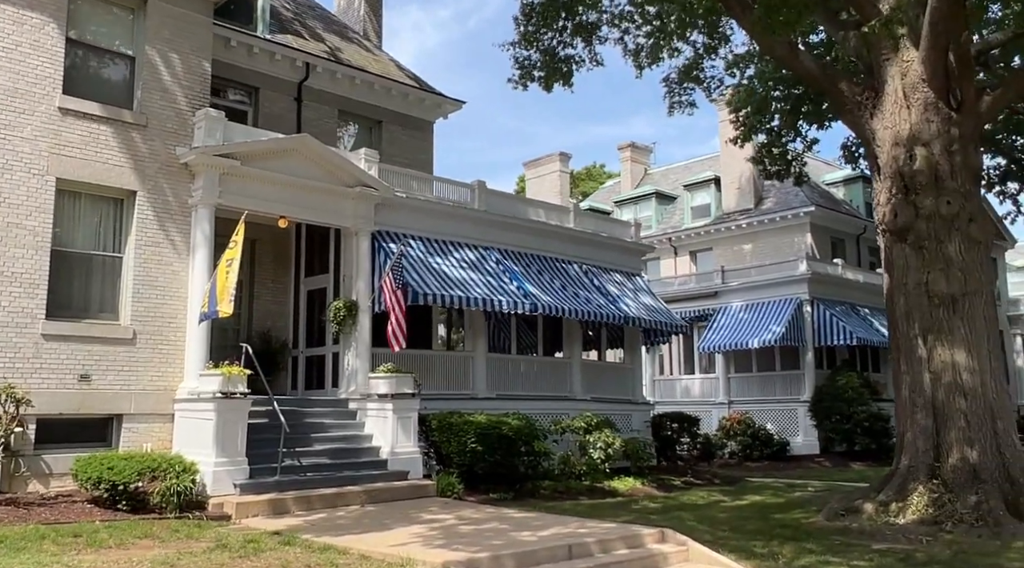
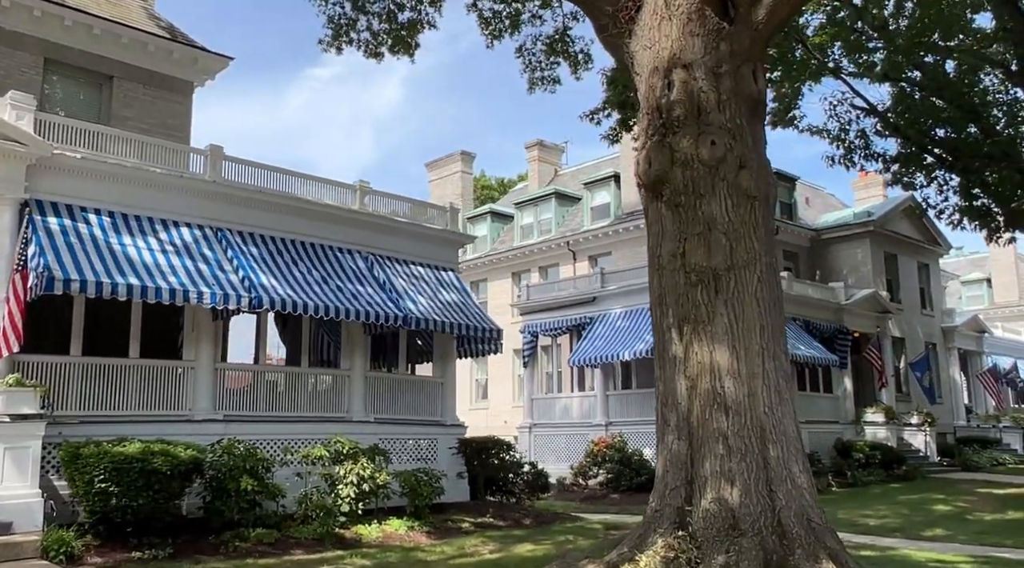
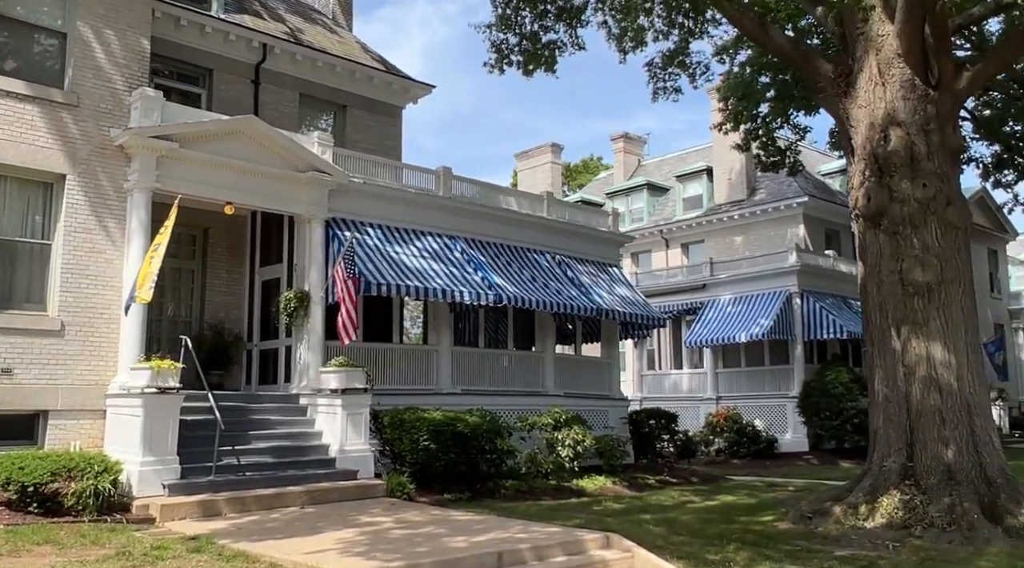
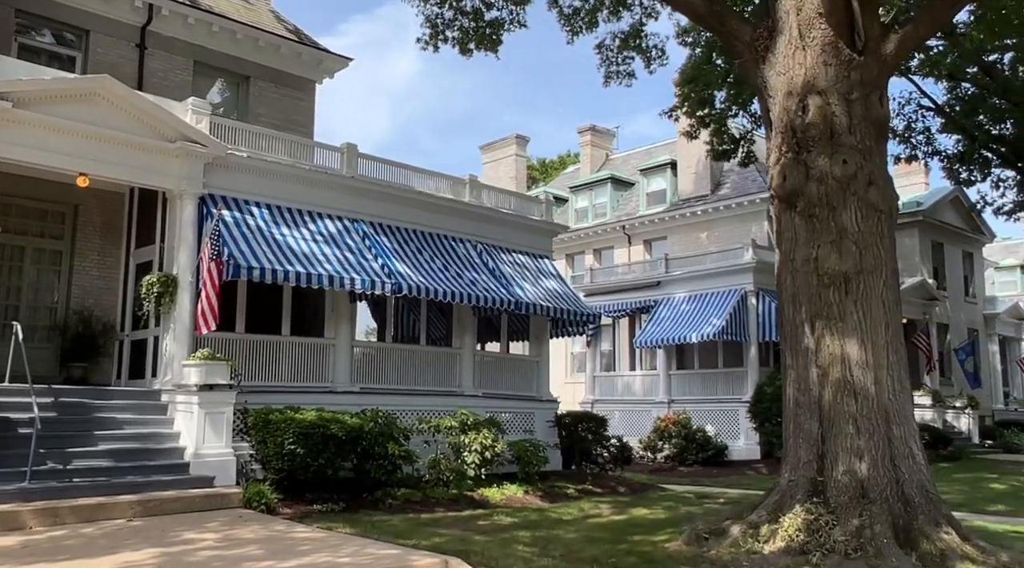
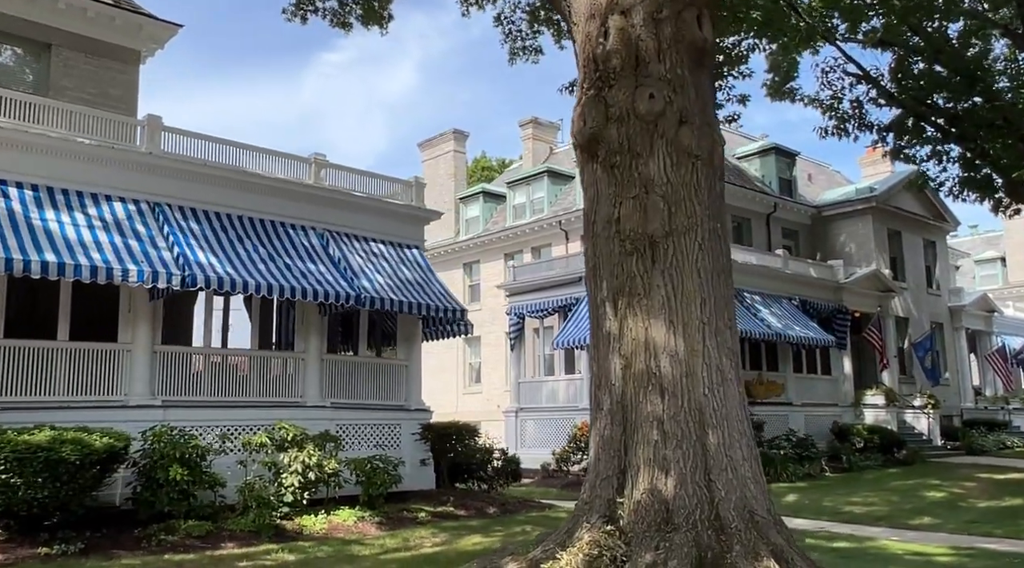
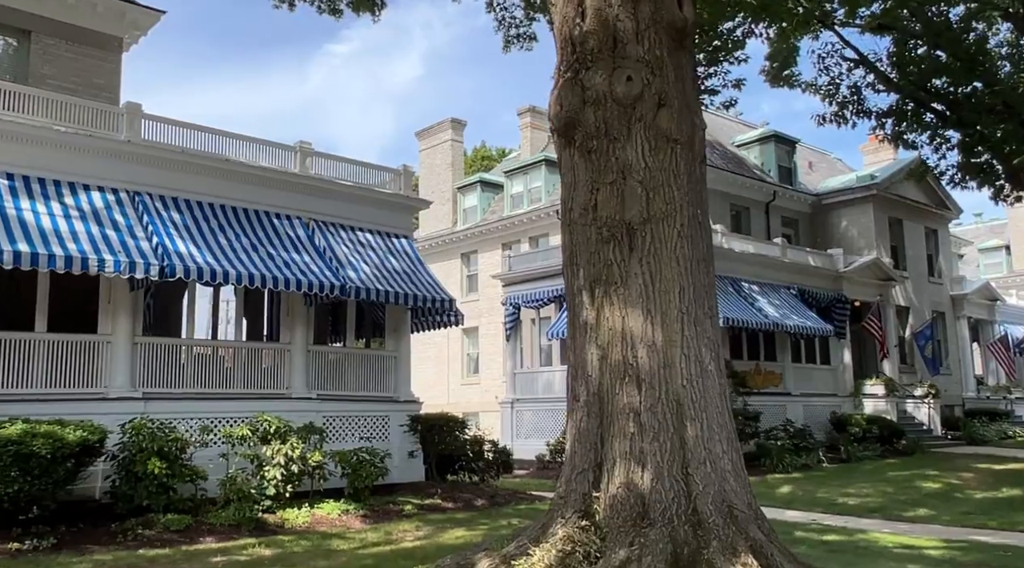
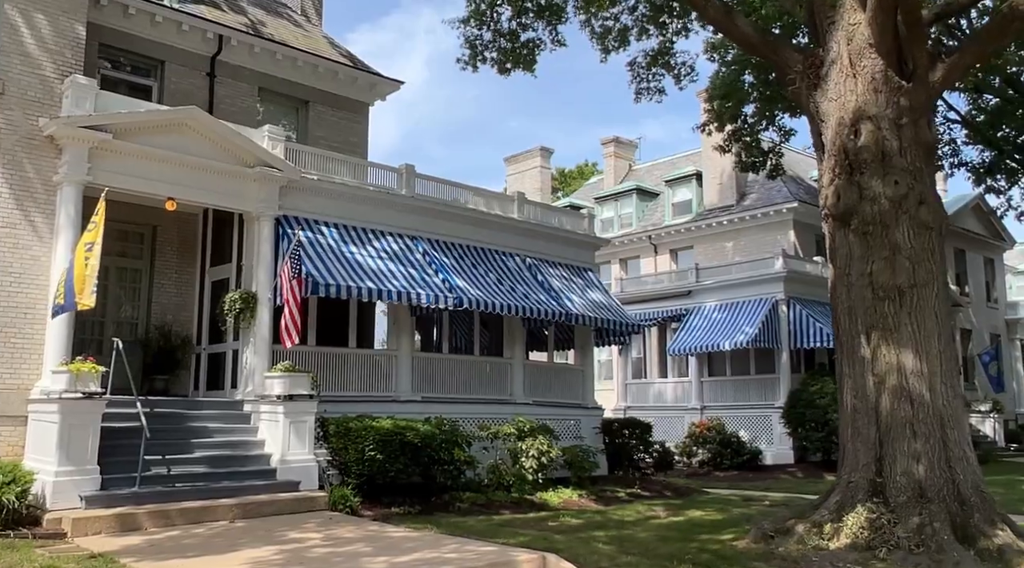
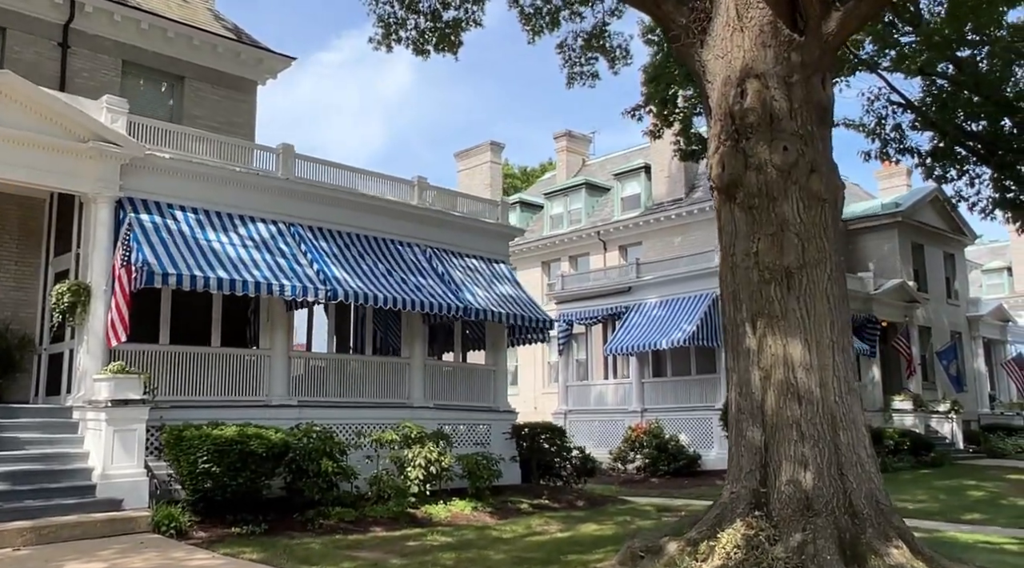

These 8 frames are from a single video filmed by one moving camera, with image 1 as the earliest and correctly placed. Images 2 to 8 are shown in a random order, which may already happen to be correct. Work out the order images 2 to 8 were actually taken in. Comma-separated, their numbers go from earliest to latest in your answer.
3, 7, 4, 8, 2, 5, 6
